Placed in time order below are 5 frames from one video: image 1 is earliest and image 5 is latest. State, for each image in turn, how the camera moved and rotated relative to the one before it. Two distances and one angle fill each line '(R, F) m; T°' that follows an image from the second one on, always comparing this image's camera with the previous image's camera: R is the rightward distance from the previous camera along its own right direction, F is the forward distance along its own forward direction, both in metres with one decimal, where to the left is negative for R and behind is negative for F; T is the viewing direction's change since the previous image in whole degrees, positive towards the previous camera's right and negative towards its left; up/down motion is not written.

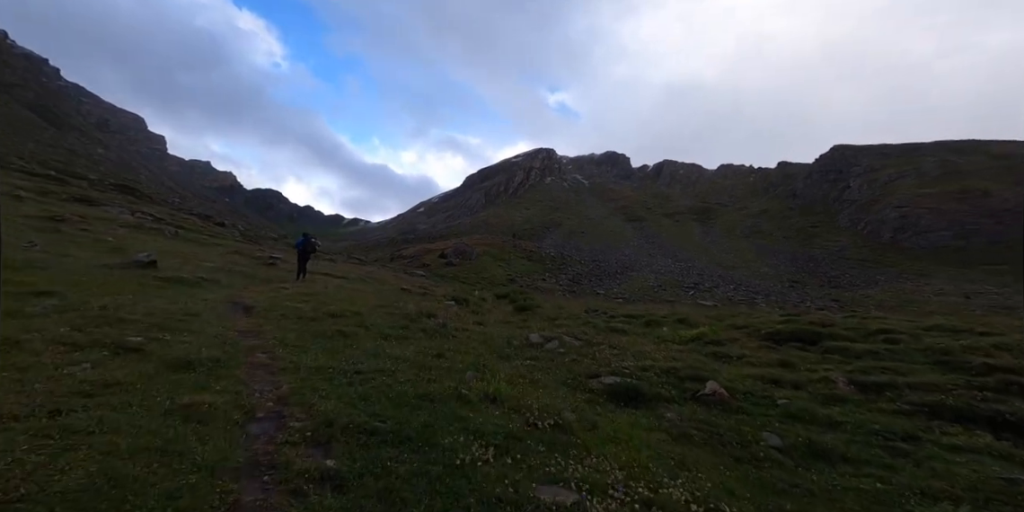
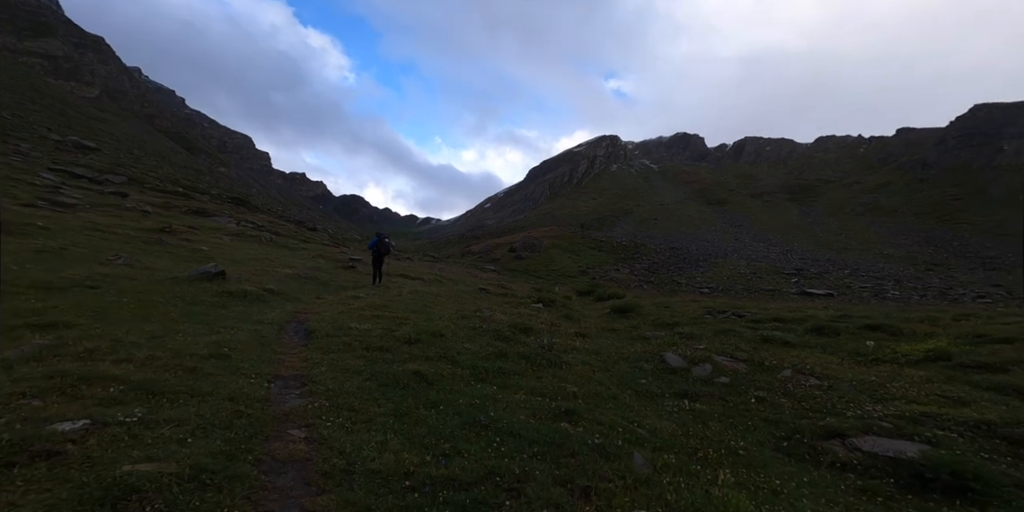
(-2.2, +5.7) m; -9°
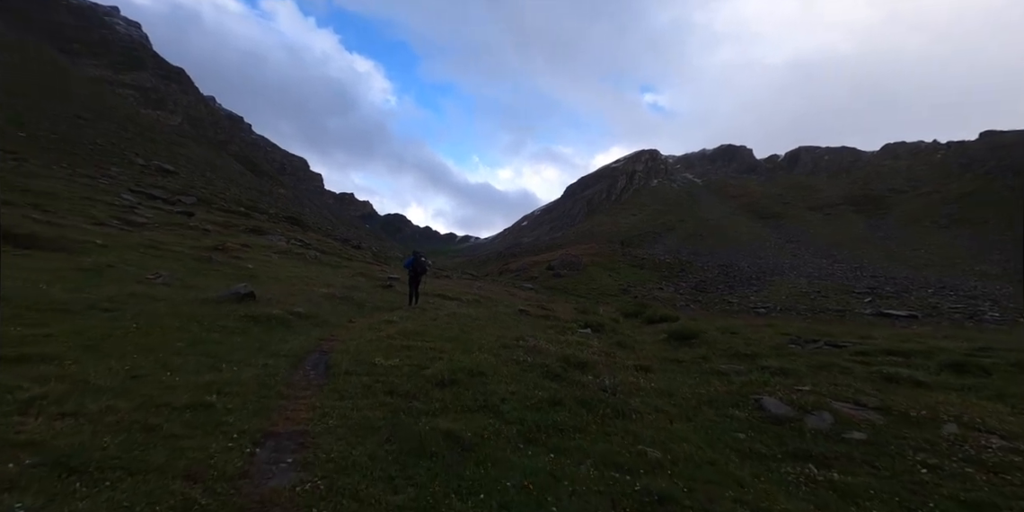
(-0.5, +2.8) m; -5°
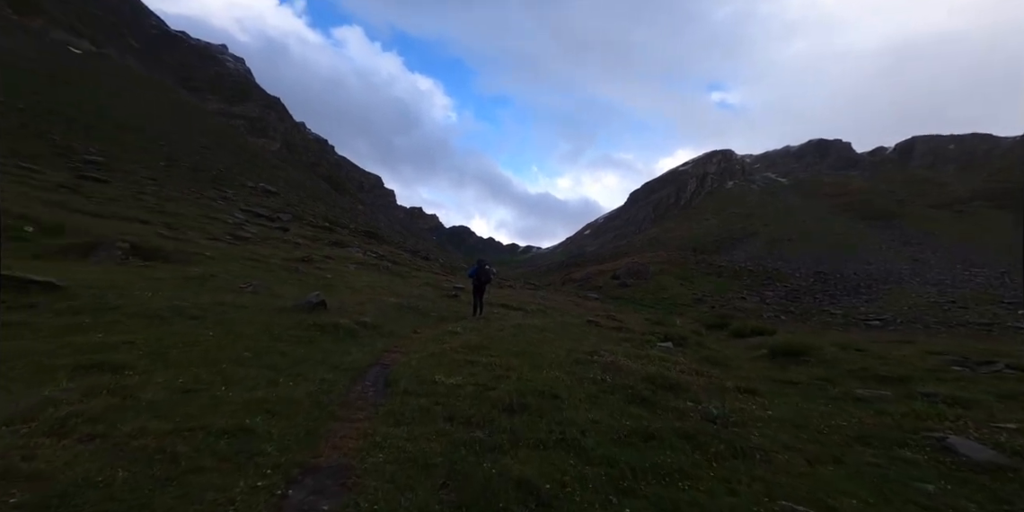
(-0.4, +1.9) m; -8°
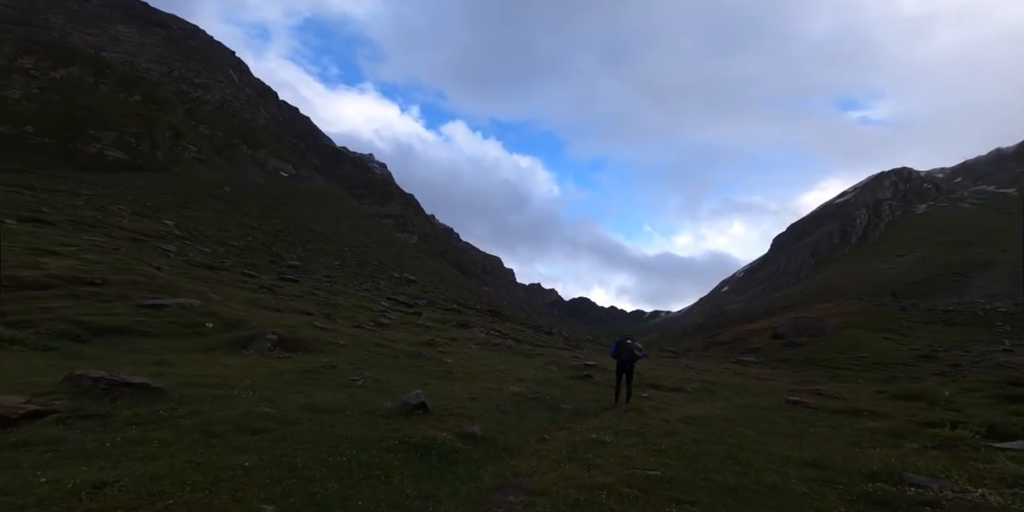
(-1.4, +7.2) m; -15°
